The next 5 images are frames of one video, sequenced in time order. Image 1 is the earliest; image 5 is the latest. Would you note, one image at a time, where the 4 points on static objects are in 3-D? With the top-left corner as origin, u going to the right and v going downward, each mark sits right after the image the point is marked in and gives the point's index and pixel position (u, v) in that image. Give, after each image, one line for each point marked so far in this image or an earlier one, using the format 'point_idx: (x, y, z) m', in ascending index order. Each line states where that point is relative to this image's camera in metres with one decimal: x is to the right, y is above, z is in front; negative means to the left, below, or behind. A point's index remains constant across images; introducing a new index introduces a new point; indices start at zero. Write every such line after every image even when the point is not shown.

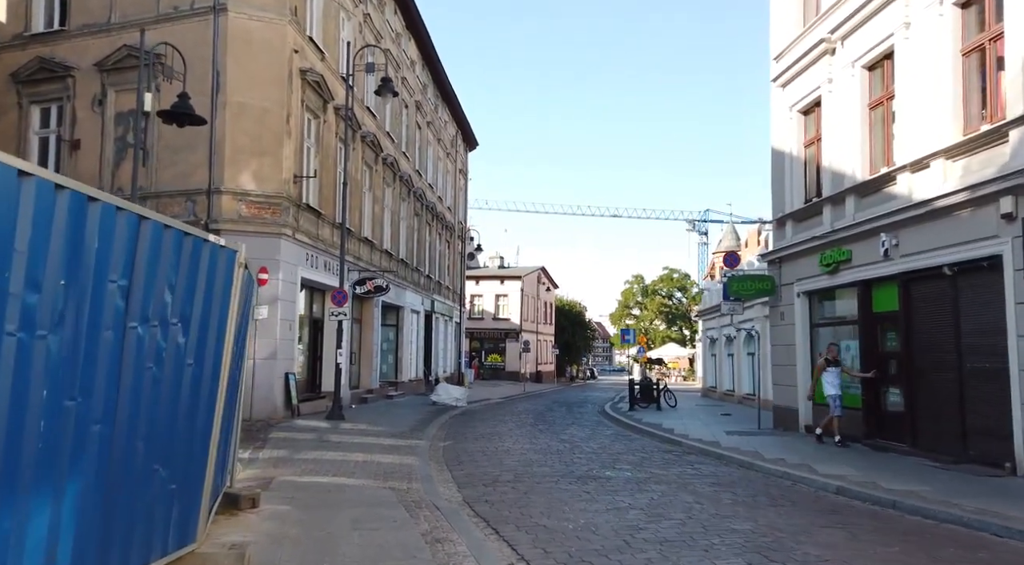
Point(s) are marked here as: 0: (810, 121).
0: (+6.6, +3.6, +18.0) m
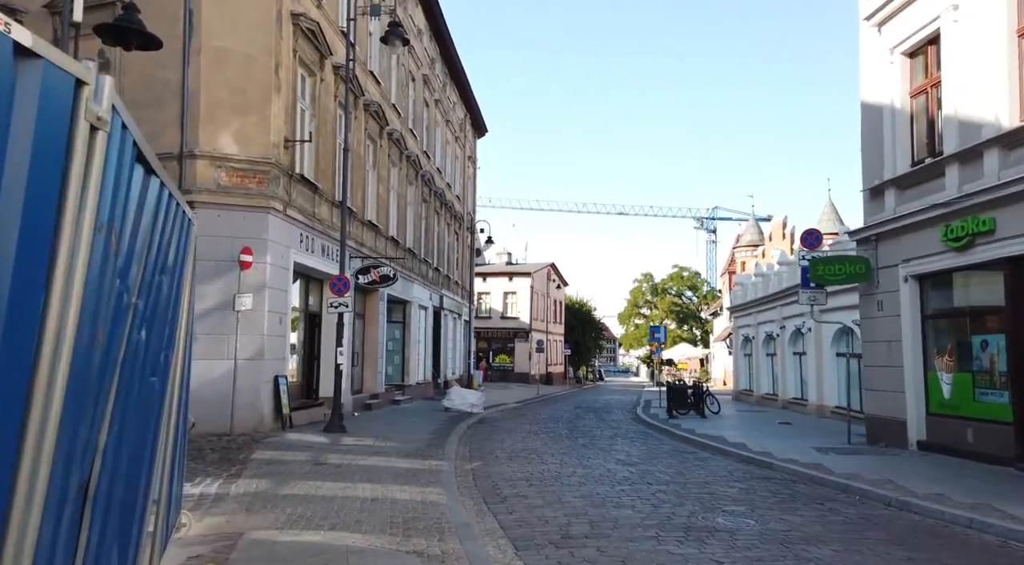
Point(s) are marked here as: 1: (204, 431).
0: (+7.3, +3.9, +14.6) m
1: (-5.7, -2.8, +15.3) m
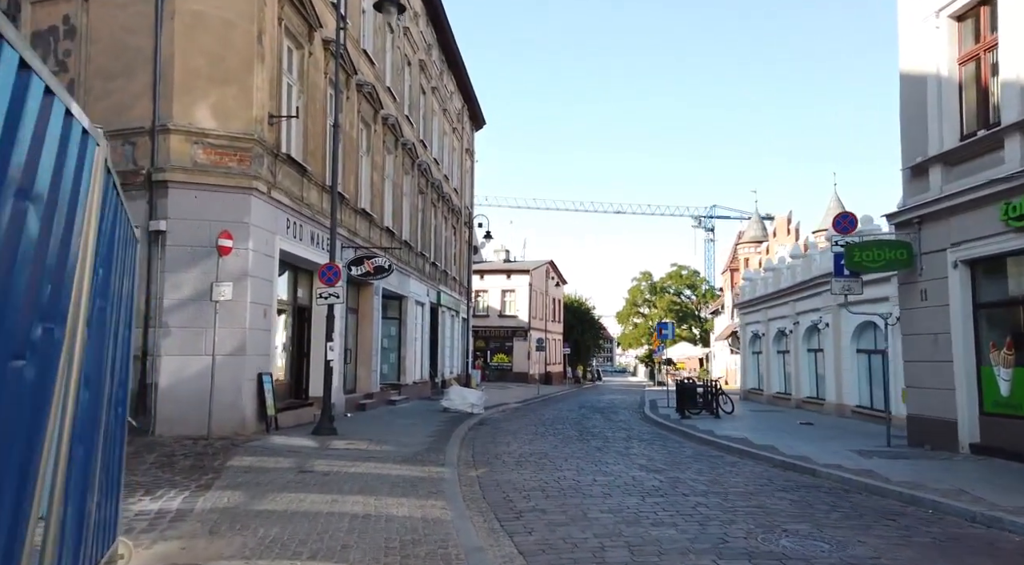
0: (+7.4, +4.1, +13.3) m
1: (-5.6, -2.6, +13.8) m
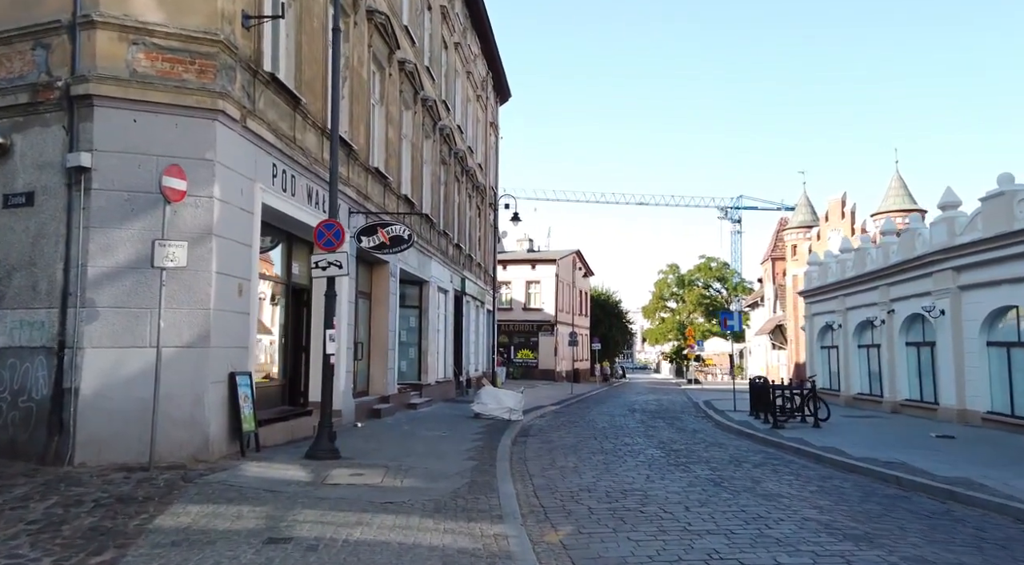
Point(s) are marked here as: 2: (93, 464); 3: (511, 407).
0: (+8.3, +4.6, +8.7) m
1: (-4.7, -2.1, +9.5) m
2: (-4.8, -2.1, +9.5) m
3: (0.0, -3.0, +20.0) m
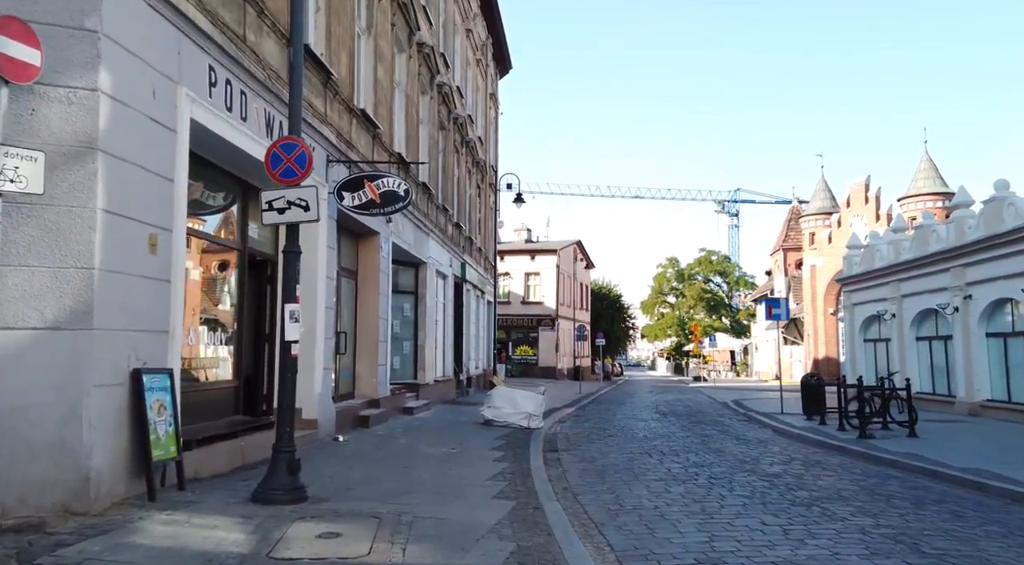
0: (+8.8, +5.1, +5.0) m
1: (-4.1, -1.7, +5.7) m
2: (-4.3, -1.7, +5.6) m
3: (+0.4, -2.6, +16.2) m
